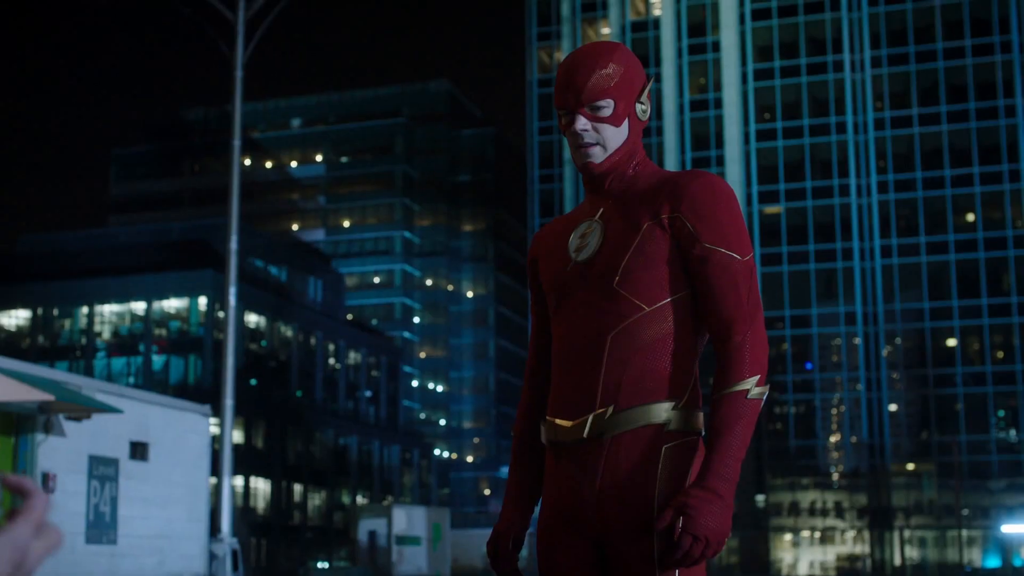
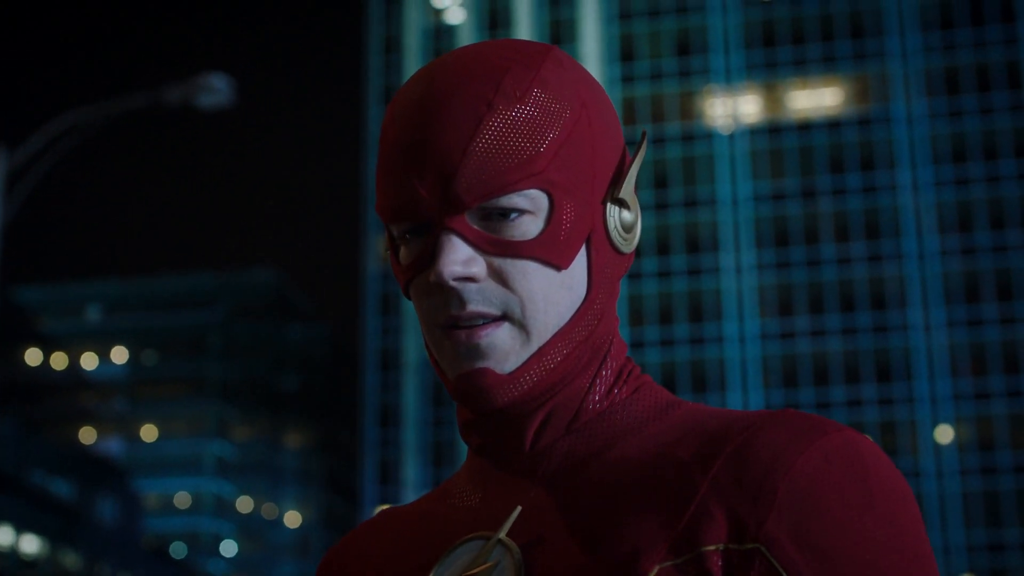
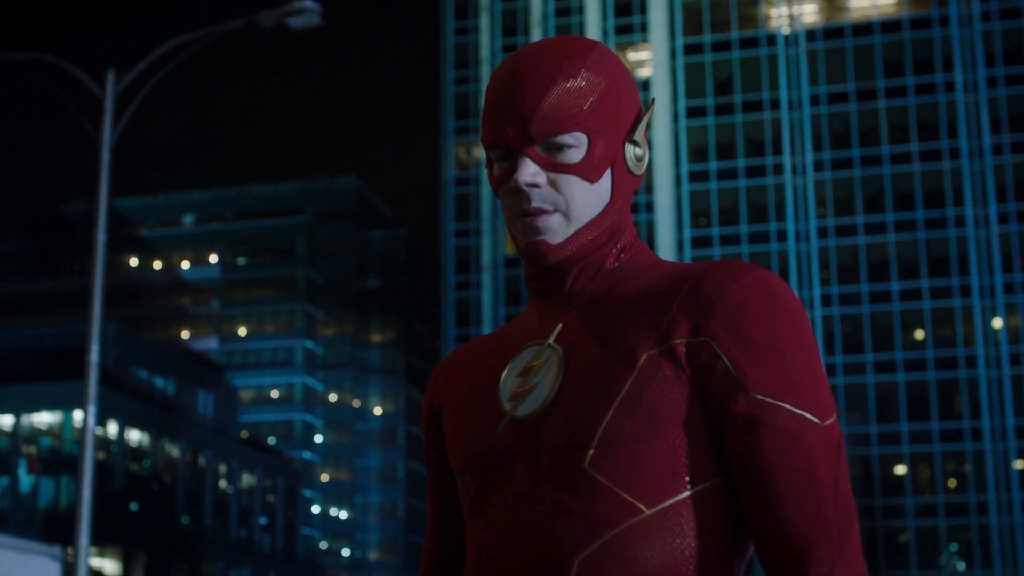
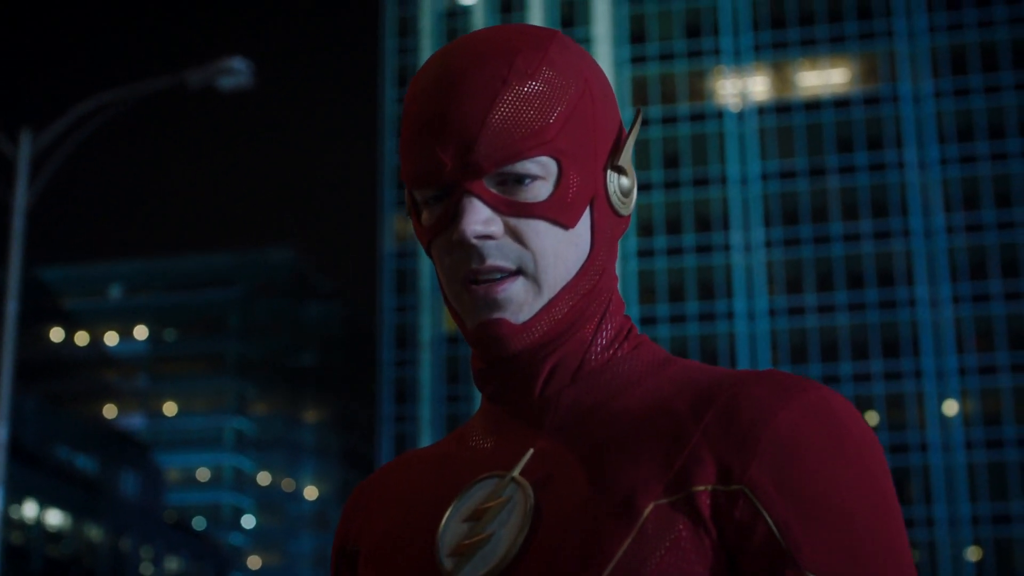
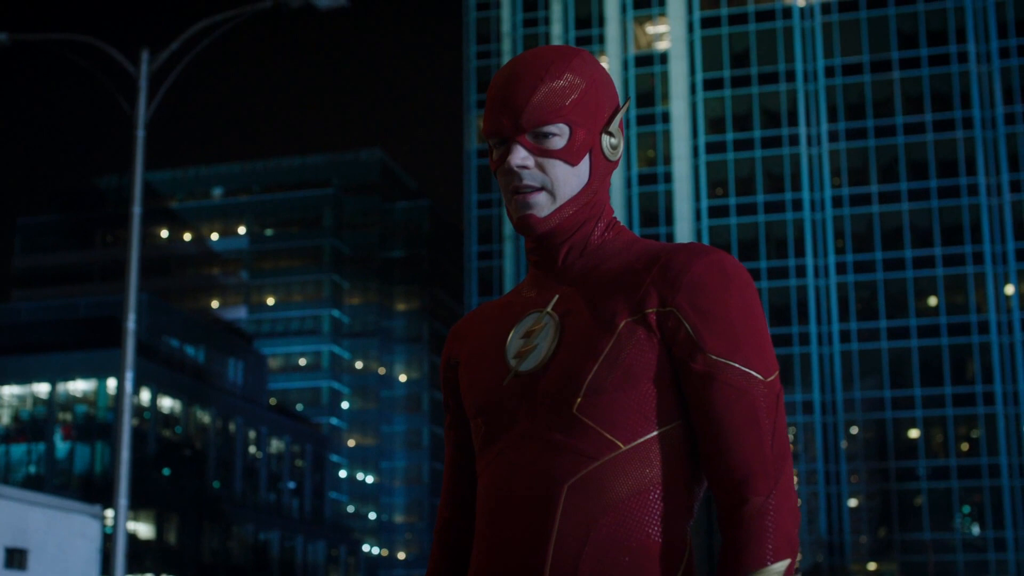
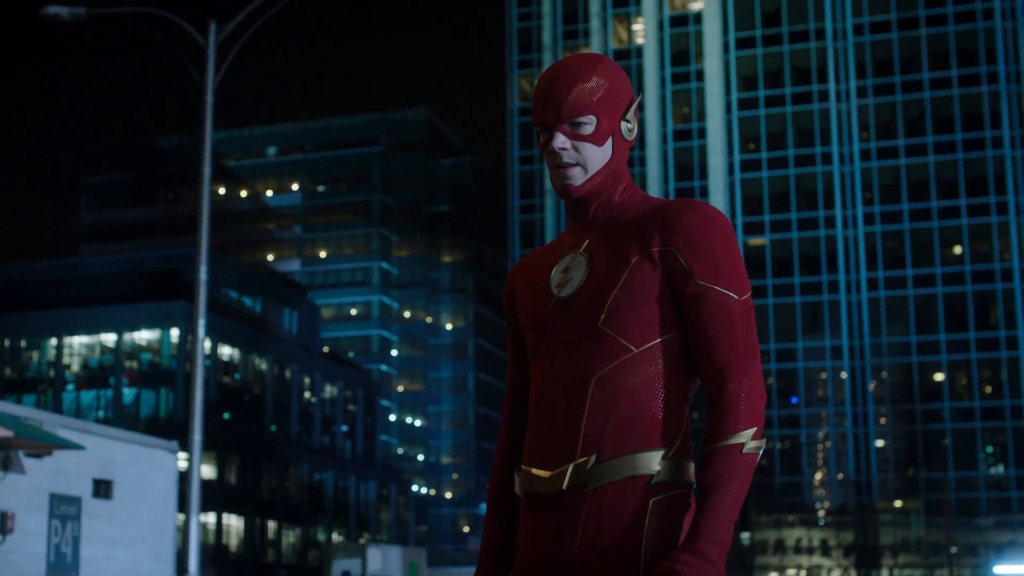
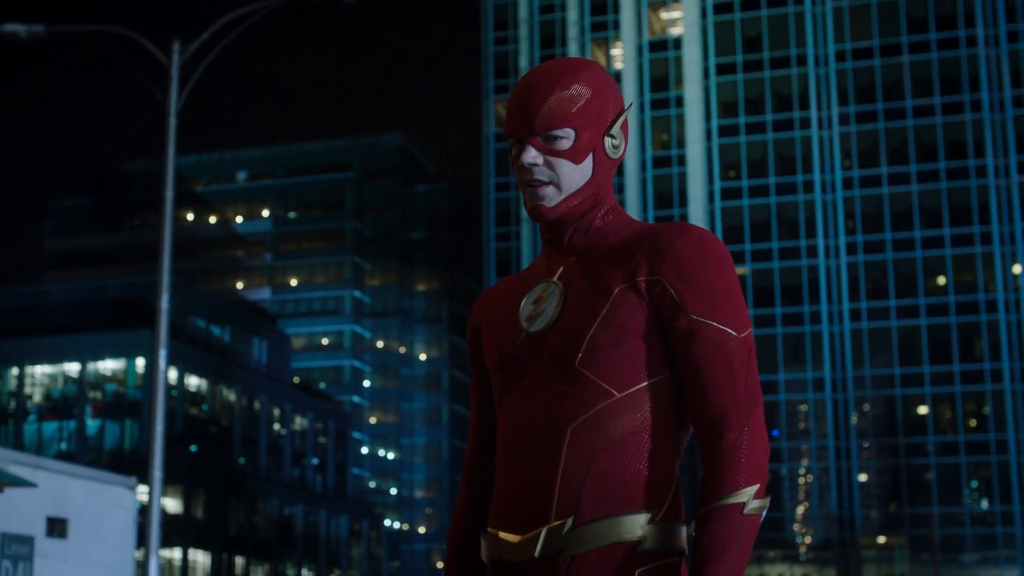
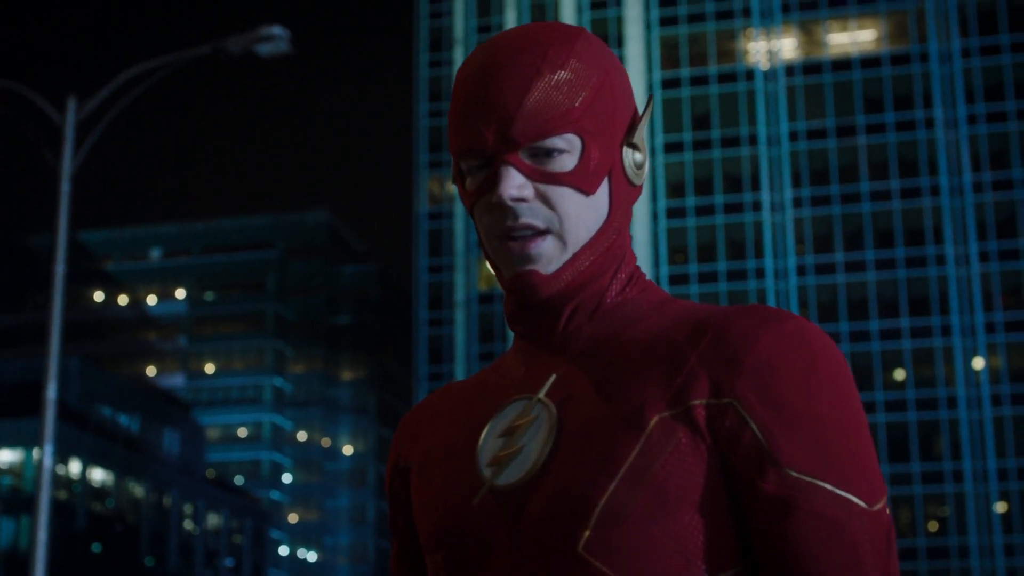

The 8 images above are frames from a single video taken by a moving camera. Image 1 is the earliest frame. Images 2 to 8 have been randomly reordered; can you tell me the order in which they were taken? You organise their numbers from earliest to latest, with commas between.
6, 7, 5, 3, 8, 4, 2
